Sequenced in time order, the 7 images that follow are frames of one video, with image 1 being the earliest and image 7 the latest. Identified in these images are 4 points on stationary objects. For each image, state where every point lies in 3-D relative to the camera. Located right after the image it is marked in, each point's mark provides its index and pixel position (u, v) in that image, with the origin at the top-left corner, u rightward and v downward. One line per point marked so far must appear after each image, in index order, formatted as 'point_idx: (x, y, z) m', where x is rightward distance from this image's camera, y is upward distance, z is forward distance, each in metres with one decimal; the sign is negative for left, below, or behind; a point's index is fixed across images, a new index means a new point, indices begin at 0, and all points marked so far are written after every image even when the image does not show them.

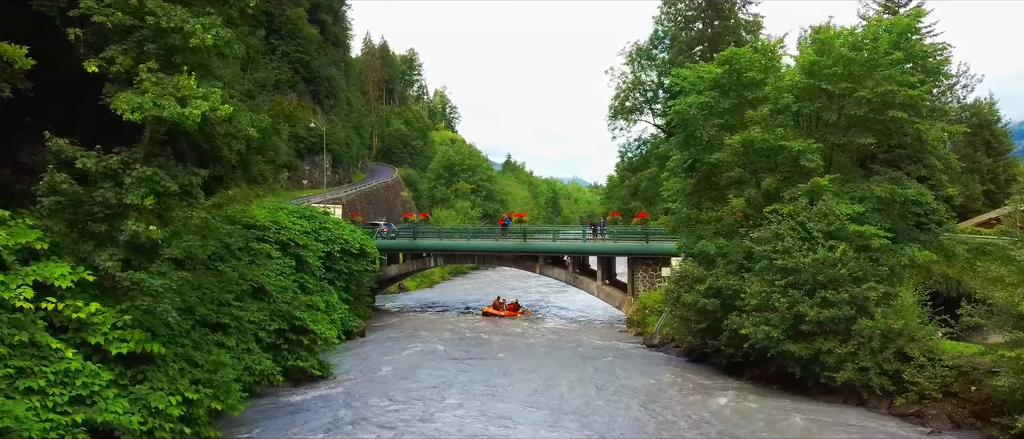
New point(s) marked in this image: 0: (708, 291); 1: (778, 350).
0: (+4.1, -1.5, +19.3) m
1: (+4.9, -2.4, +17.0) m
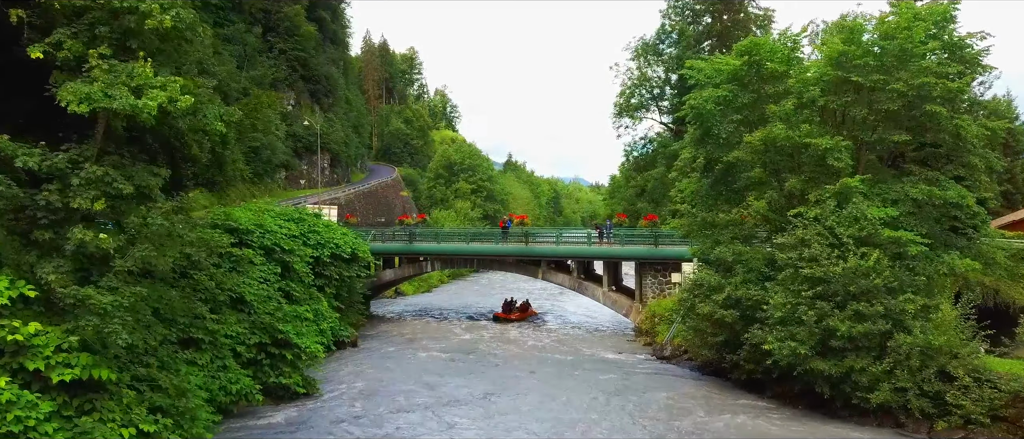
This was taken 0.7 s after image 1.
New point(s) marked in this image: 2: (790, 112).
0: (+4.1, -1.6, +17.8) m
1: (+4.9, -2.5, +15.5) m
2: (+5.2, +2.0, +17.3) m
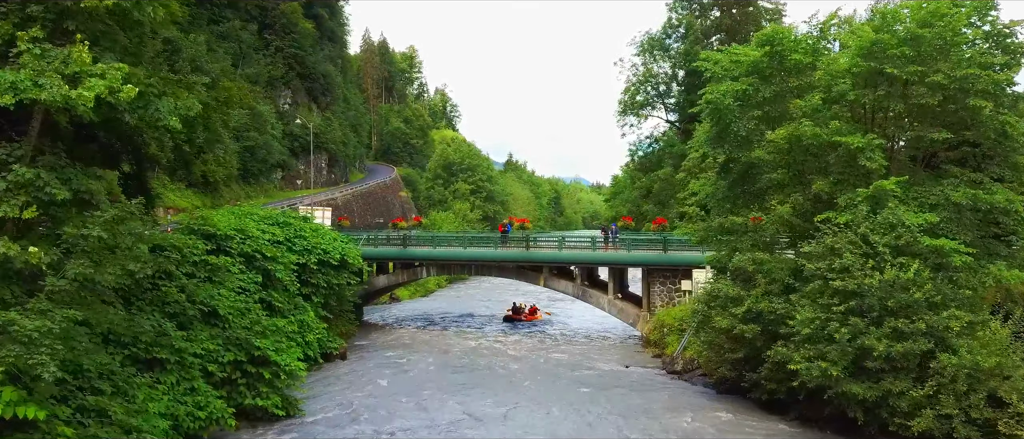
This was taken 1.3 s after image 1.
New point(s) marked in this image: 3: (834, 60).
0: (+4.1, -1.7, +16.2) m
1: (+4.9, -2.6, +13.9) m
2: (+5.2, +1.9, +15.8) m
3: (+5.7, +2.8, +16.4) m
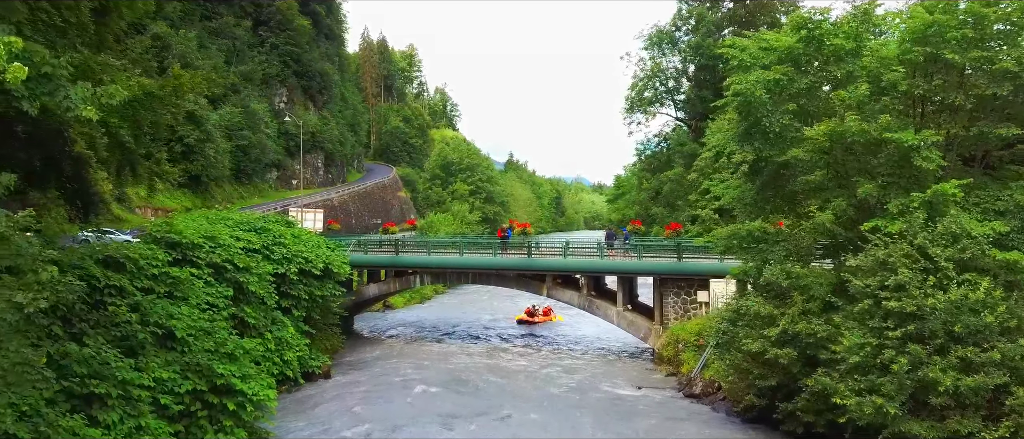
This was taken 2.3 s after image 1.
0: (+4.1, -1.8, +14.2) m
1: (+4.9, -2.7, +11.9) m
2: (+5.2, +1.8, +13.7) m
3: (+5.7, +2.7, +14.4) m
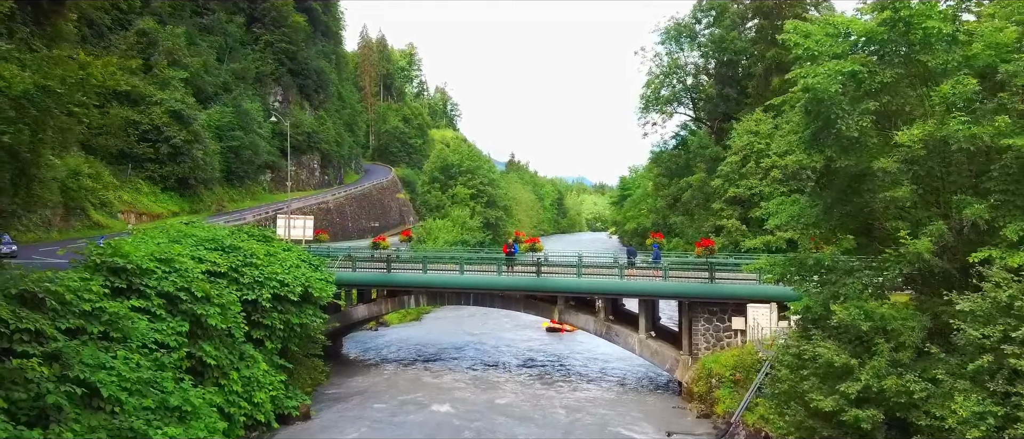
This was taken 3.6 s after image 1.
0: (+4.3, -2.1, +11.3) m
1: (+5.0, -3.1, +9.0) m
2: (+5.4, +1.4, +10.8) m
3: (+5.9, +2.4, +11.5) m
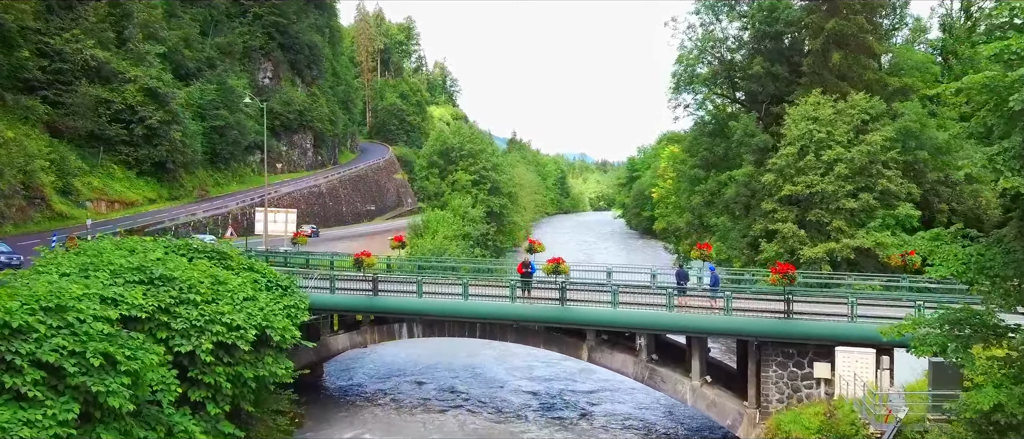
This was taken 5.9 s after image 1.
0: (+4.6, -2.7, +6.9) m
1: (+5.4, -3.6, +4.6) m
2: (+5.7, +0.9, +6.4) m
3: (+6.2, +1.9, +7.0) m
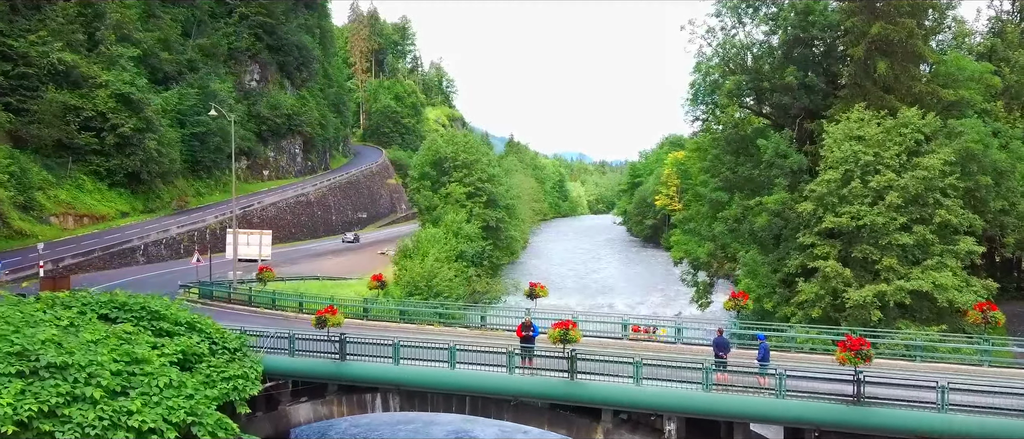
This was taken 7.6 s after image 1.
0: (+4.6, -3.5, +3.7) m
1: (+5.4, -4.4, +1.4) m
2: (+5.7, +0.1, +3.1) m
3: (+6.2, +1.1, +3.8) m
